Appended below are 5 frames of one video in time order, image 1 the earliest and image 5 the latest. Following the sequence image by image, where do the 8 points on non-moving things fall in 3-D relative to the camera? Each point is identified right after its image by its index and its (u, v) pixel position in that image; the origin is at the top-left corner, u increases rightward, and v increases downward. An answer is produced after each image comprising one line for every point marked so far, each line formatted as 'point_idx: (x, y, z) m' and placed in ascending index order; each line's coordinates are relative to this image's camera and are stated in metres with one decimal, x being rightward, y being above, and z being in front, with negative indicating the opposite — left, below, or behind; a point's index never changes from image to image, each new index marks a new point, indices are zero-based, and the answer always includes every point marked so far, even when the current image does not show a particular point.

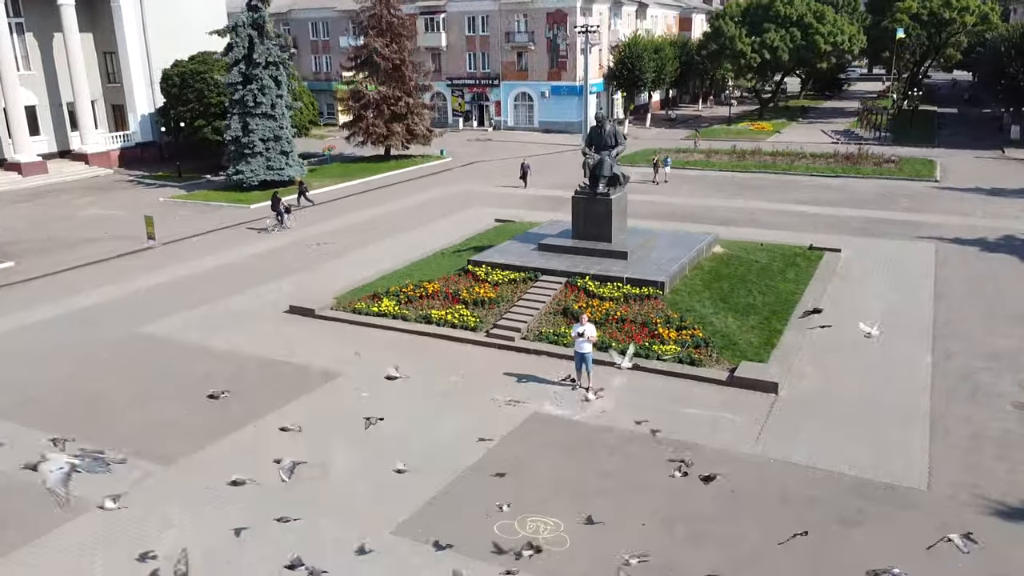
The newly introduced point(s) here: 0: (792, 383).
0: (+4.4, -1.5, +13.9) m
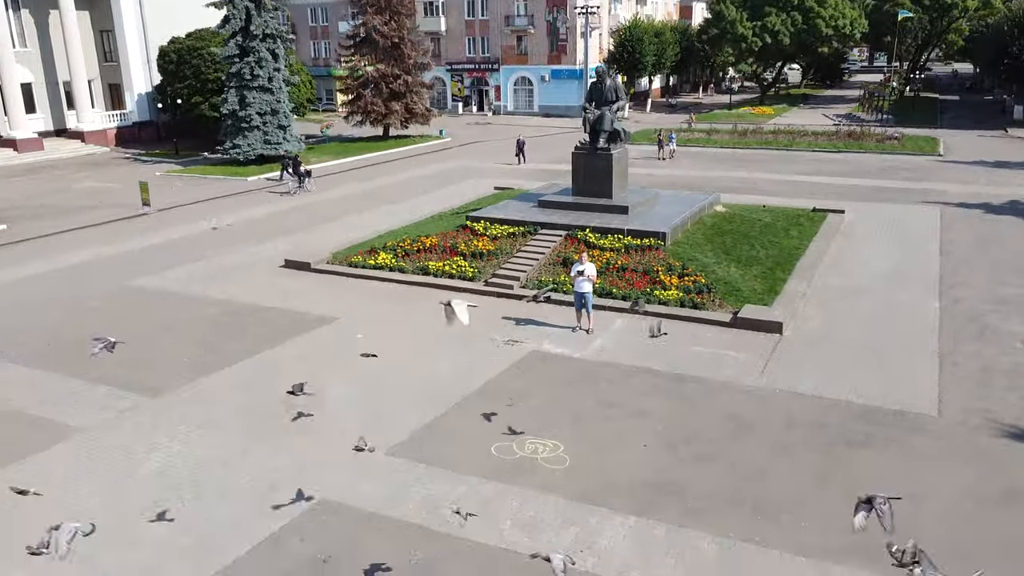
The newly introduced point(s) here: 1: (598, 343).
0: (+4.4, -0.6, +13.6) m
1: (+1.3, -0.8, +13.0) m
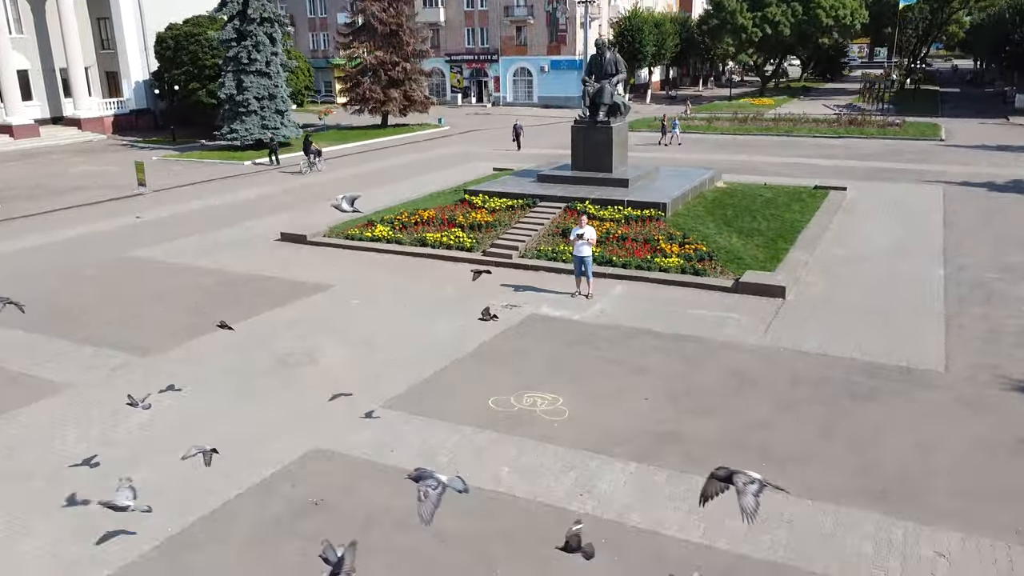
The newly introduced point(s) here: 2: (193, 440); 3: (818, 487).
0: (+4.4, 0.0, +13.4) m
1: (+1.2, -0.3, +12.8) m
2: (-3.1, -1.5, +8.6) m
3: (+2.6, -1.7, +7.4) m
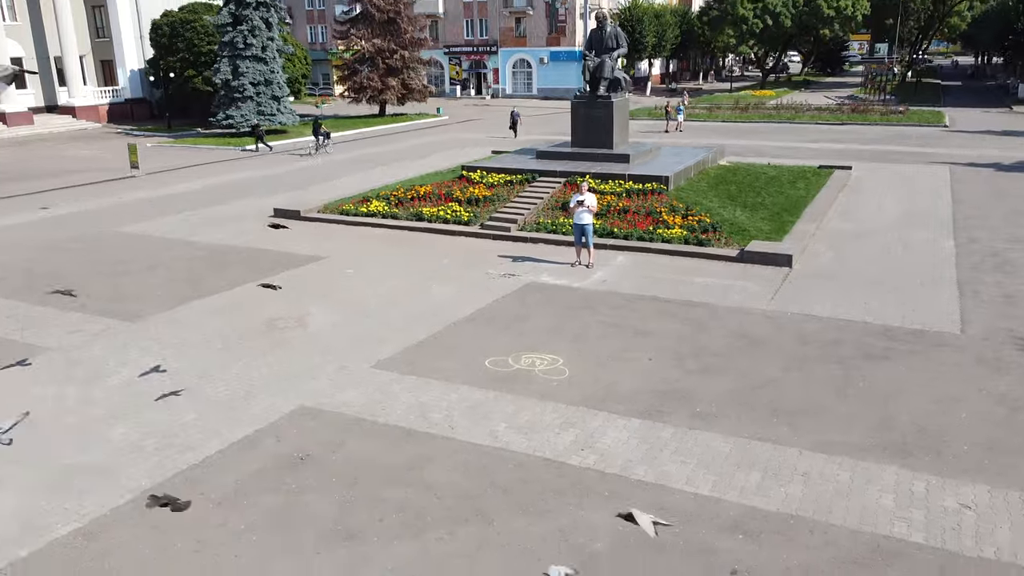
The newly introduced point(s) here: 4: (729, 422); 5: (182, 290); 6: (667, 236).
0: (+4.3, +0.4, +13.0) m
1: (+1.2, +0.2, +12.4) m
2: (-3.1, -1.0, +8.2) m
3: (+2.5, -1.2, +7.0) m
4: (+1.8, -1.1, +7.4) m
5: (-4.5, 0.0, +12.1) m
6: (+2.4, +0.8, +14.0) m
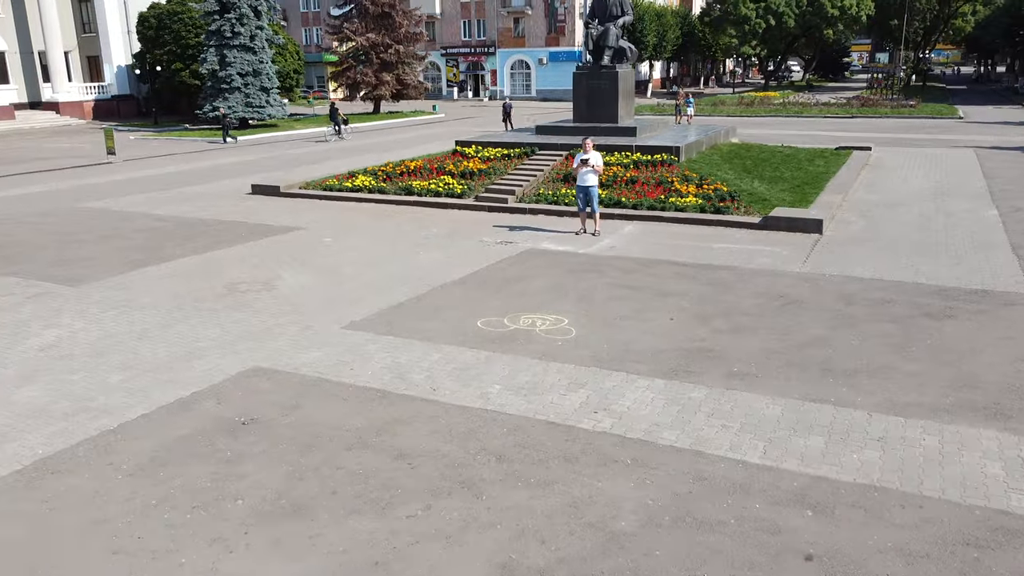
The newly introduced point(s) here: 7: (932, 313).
0: (+4.3, +0.8, +11.7) m
1: (+1.2, +0.6, +11.1) m
2: (-3.2, -0.6, +6.8) m
3: (+2.5, -0.7, +5.6) m
4: (+1.8, -0.7, +6.1) m
5: (-4.5, +0.4, +10.7) m
6: (+2.4, +1.2, +12.6) m
7: (+3.7, -0.2, +7.7) m
